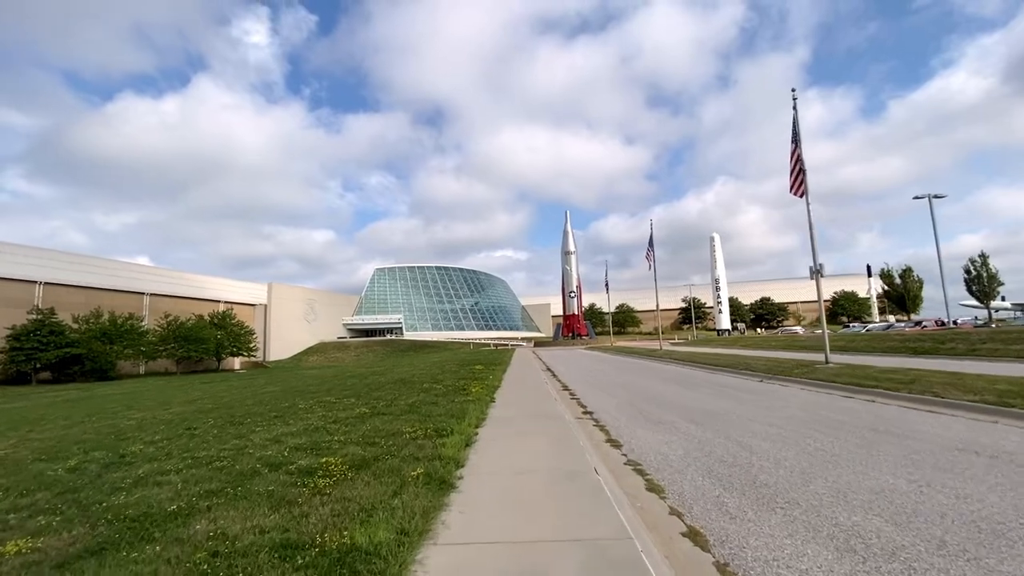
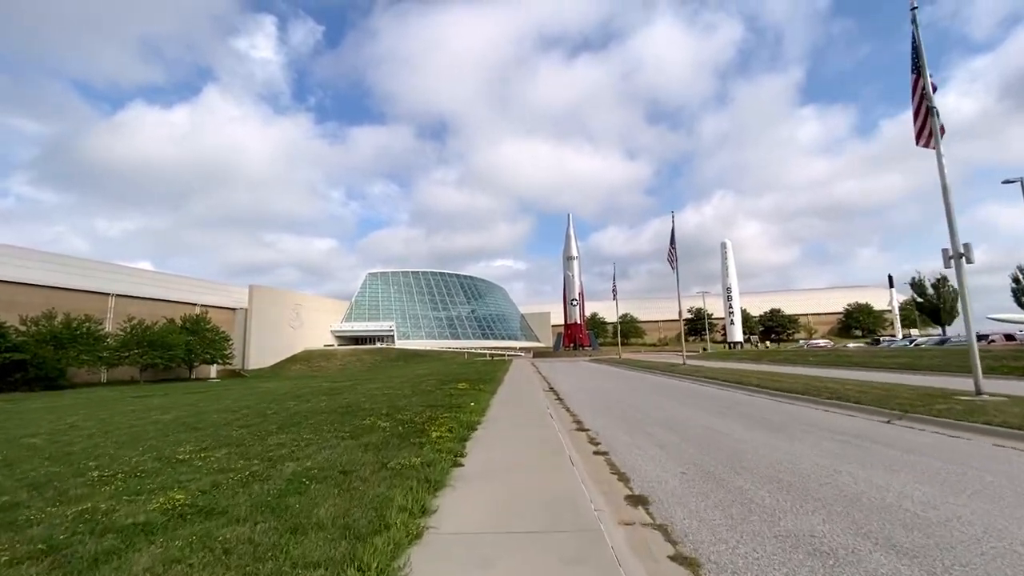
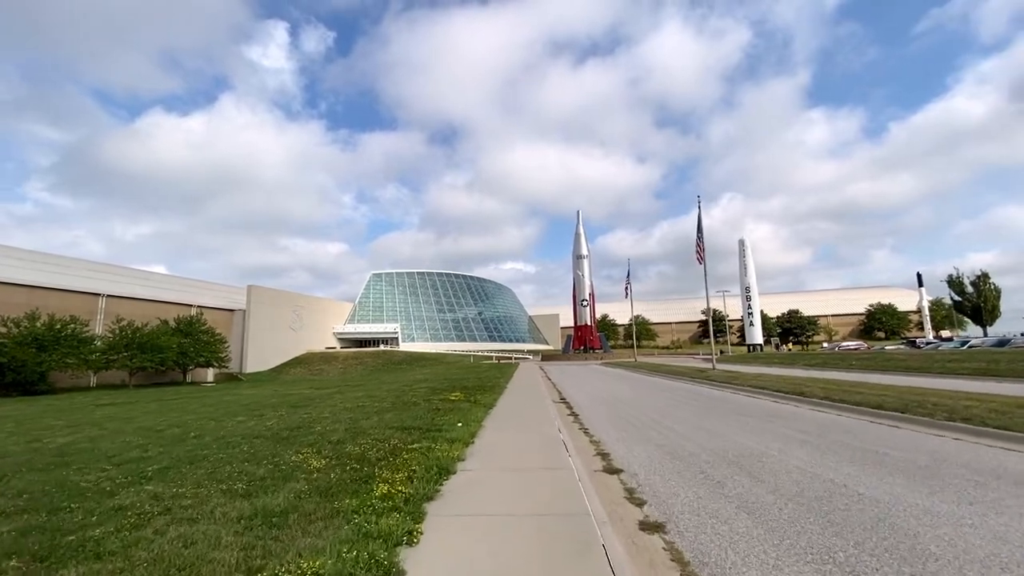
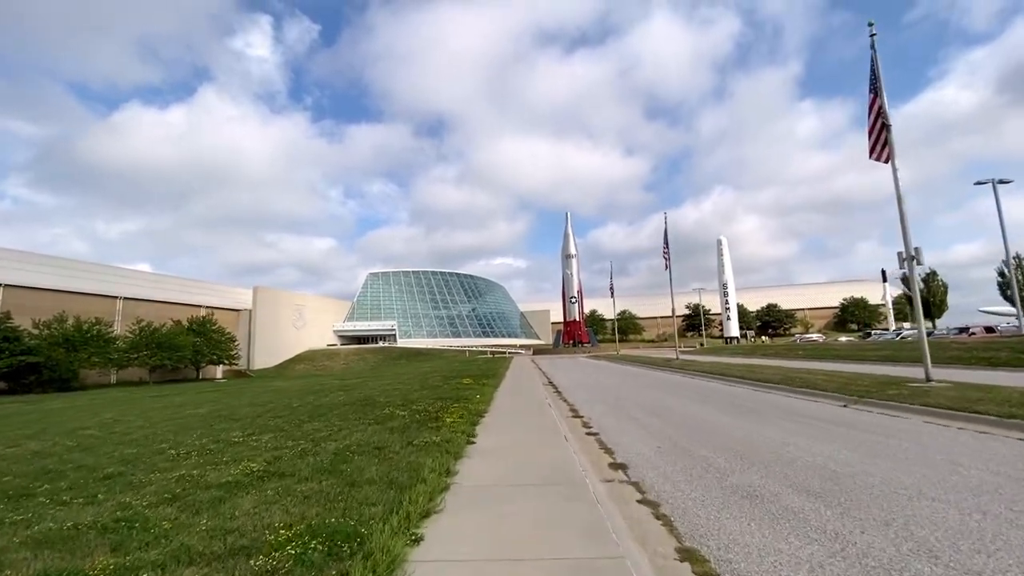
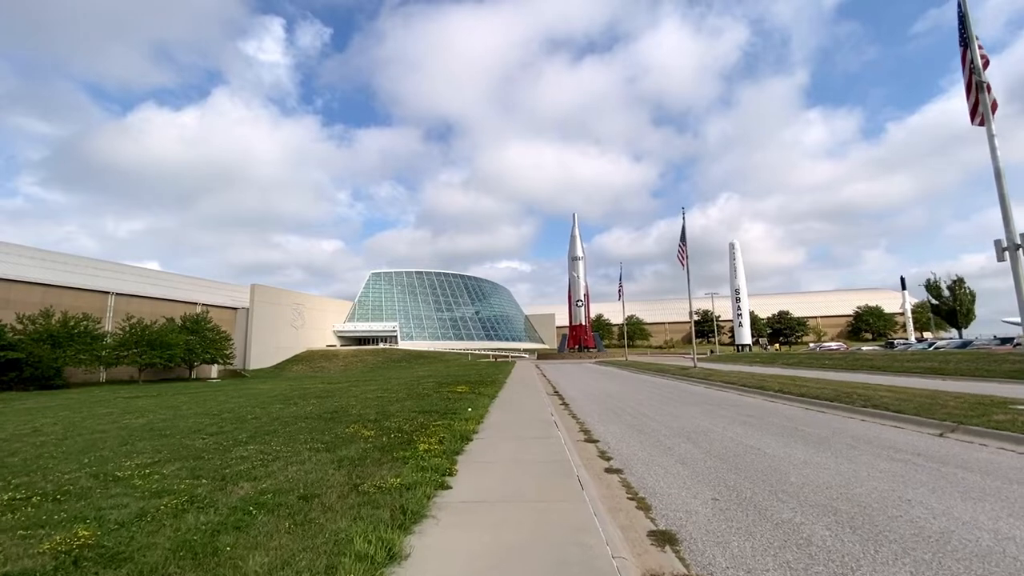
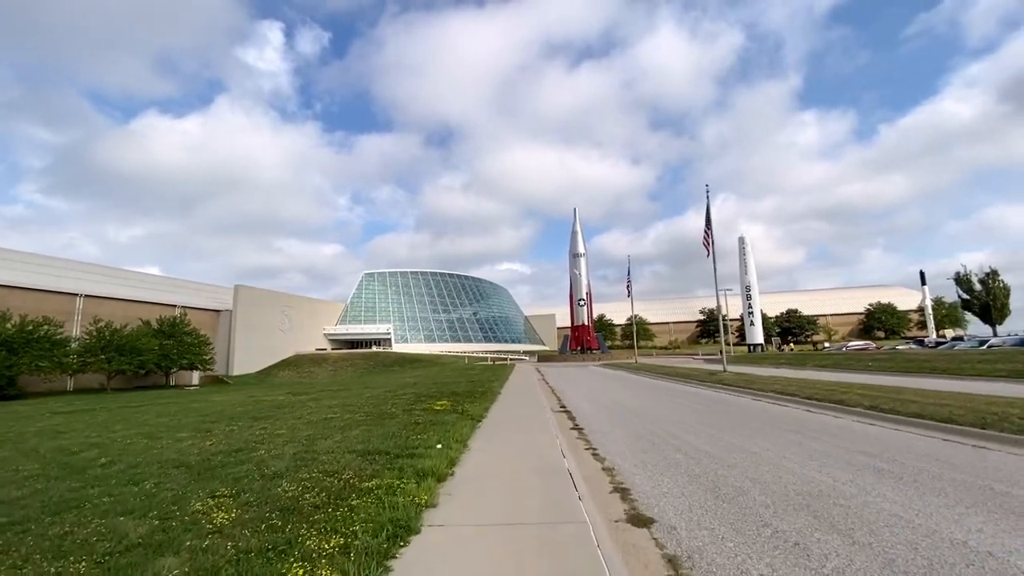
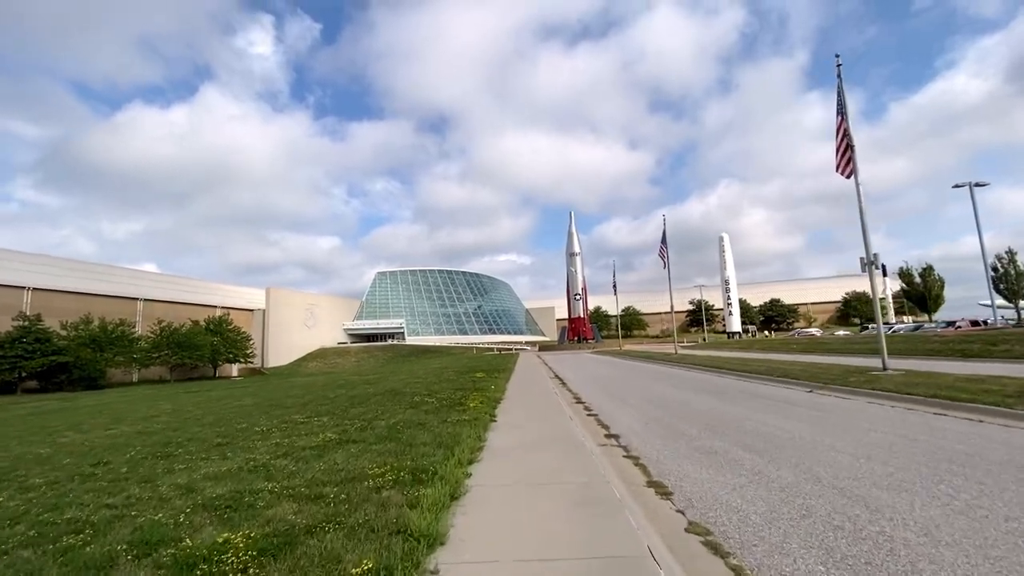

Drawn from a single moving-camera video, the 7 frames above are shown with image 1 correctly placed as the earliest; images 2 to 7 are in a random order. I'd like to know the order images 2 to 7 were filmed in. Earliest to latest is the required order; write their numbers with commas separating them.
7, 4, 2, 5, 3, 6
